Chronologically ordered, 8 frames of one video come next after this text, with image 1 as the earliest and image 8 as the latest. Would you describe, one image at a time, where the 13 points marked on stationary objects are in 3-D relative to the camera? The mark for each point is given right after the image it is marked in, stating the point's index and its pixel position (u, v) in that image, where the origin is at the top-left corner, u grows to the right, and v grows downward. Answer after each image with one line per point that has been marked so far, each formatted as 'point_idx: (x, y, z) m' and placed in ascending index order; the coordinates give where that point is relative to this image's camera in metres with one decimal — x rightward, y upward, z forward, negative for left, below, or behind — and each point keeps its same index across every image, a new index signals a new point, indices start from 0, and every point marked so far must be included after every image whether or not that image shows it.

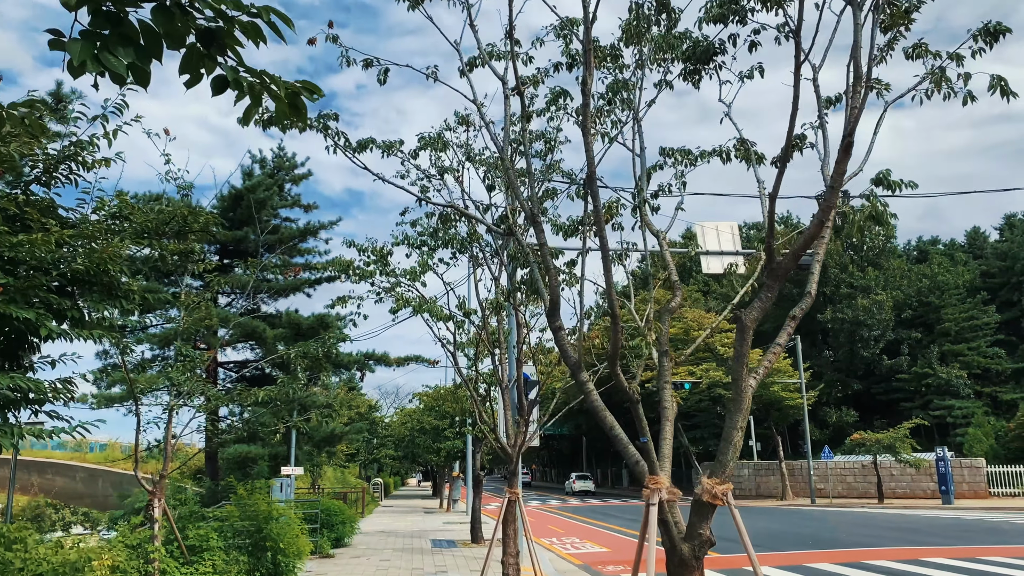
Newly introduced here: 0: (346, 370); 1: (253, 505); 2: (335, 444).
0: (-3.8, -1.9, +17.0) m
1: (-3.2, -2.7, +9.2) m
2: (-4.1, -3.6, +17.1) m
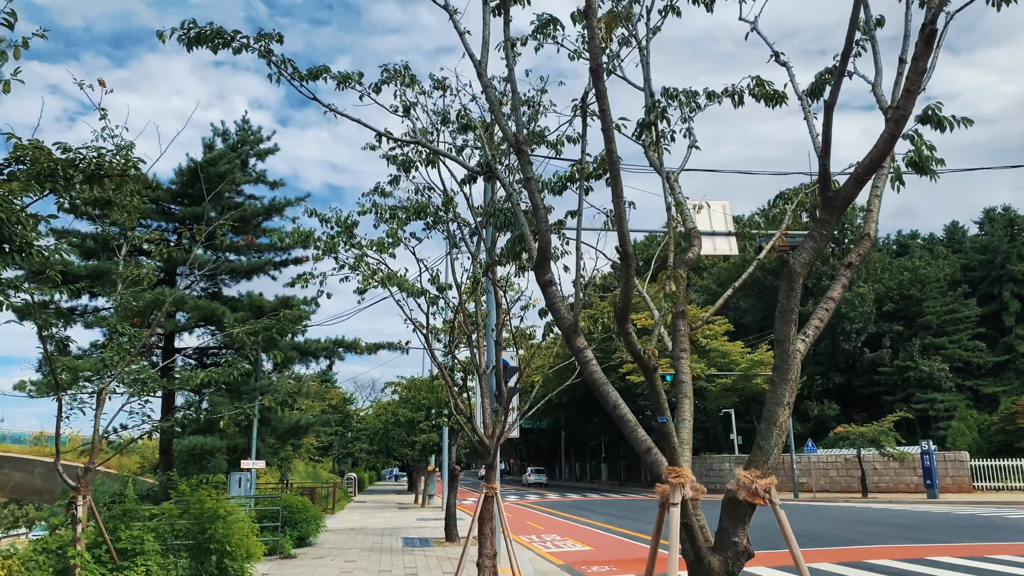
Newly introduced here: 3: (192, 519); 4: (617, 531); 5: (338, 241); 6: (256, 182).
0: (-4.2, -1.5, +16.0) m
1: (-3.4, -2.4, +8.2) m
2: (-4.5, -3.2, +16.1) m
3: (-3.4, -2.5, +8.1) m
4: (+2.3, -5.3, +16.2) m
5: (-2.1, +0.6, +9.0) m
6: (-5.1, +2.2, +15.0) m
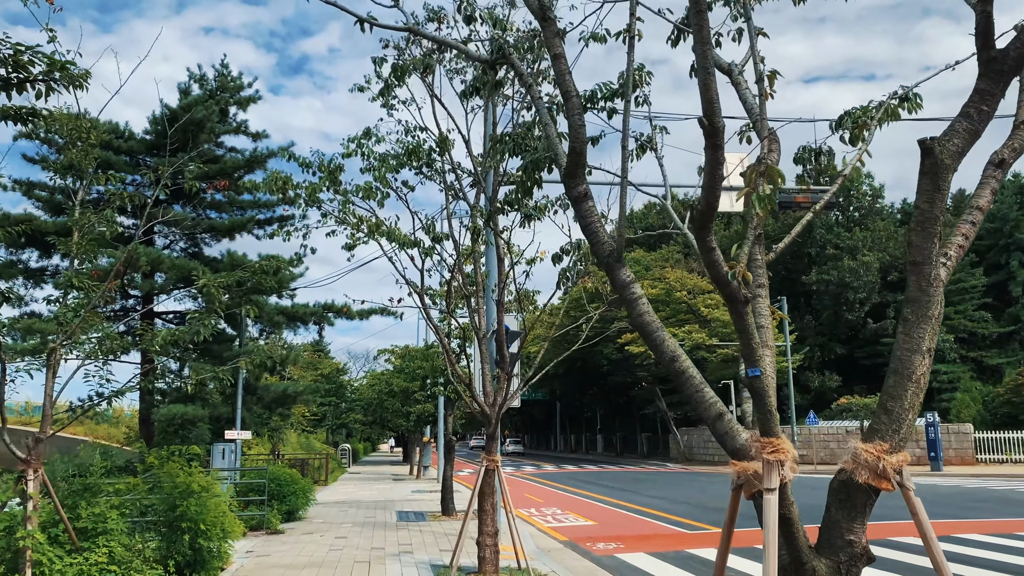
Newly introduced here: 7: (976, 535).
0: (-4.2, -0.8, +15.1) m
1: (-3.4, -1.9, +7.4) m
2: (-4.6, -2.4, +15.3) m
3: (-3.4, -2.0, +7.3) m
4: (+2.2, -4.5, +15.6) m
5: (-2.1, +1.1, +8.1) m
6: (-5.1, +2.9, +14.0) m
7: (+6.7, -3.6, +10.8) m
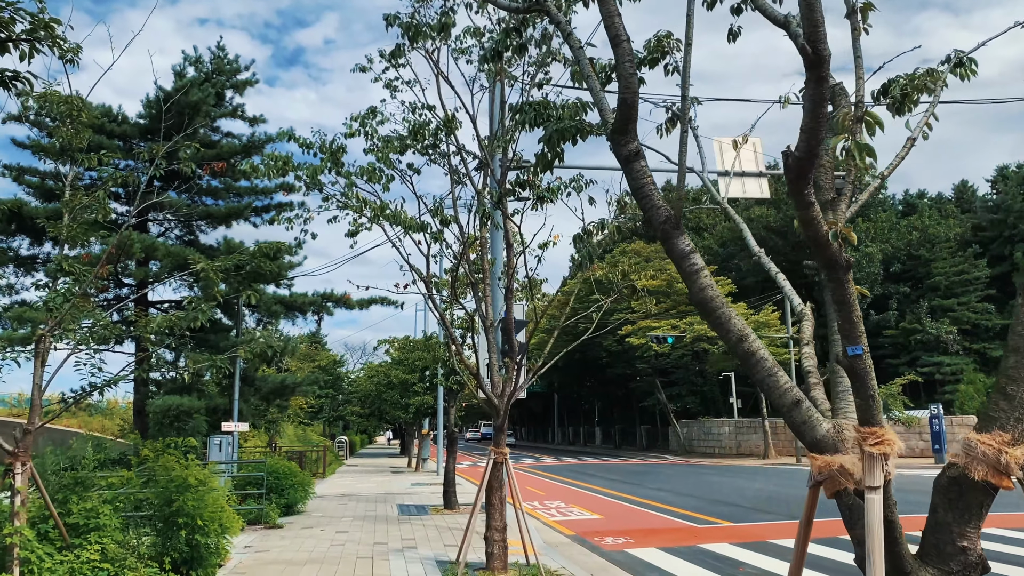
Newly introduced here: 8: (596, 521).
0: (-4.2, -0.5, +14.8) m
1: (-3.3, -1.7, +7.1) m
2: (-4.5, -2.2, +15.0) m
3: (-3.3, -1.9, +7.0) m
4: (+2.3, -4.3, +15.3) m
5: (-2.0, +1.2, +7.7) m
6: (-5.1, +3.1, +13.6) m
7: (+6.8, -3.4, +10.6) m
8: (+1.3, -3.7, +11.9) m
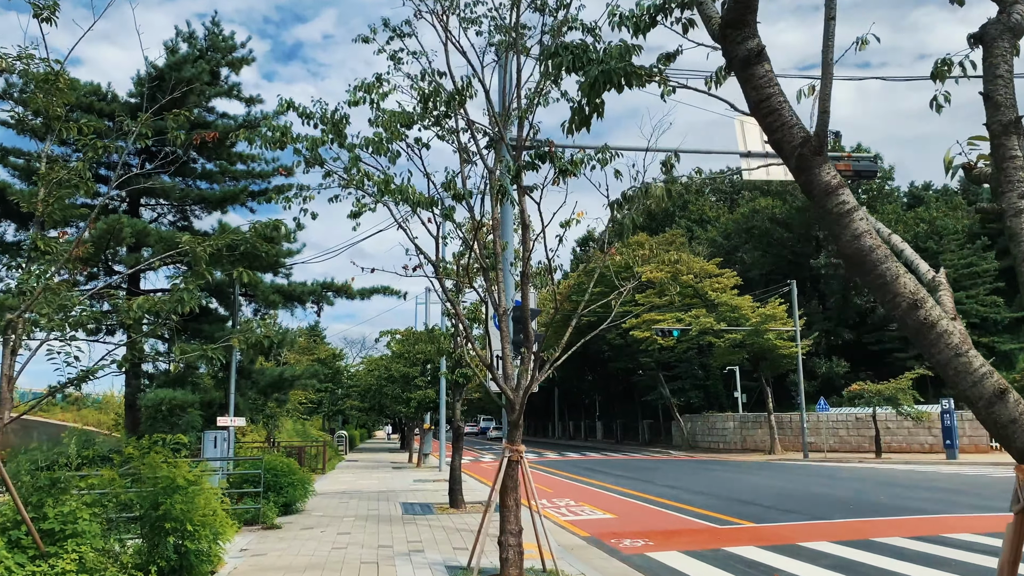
0: (-4.0, -0.3, +14.2) m
1: (-3.1, -1.6, +6.5) m
2: (-4.3, -2.0, +14.4) m
3: (-3.1, -1.7, +6.4) m
4: (+2.5, -4.1, +14.7) m
5: (-1.8, +1.4, +7.1) m
6: (-4.9, +3.3, +13.0) m
7: (+6.9, -3.2, +10.0) m
8: (+1.5, -3.5, +11.3) m
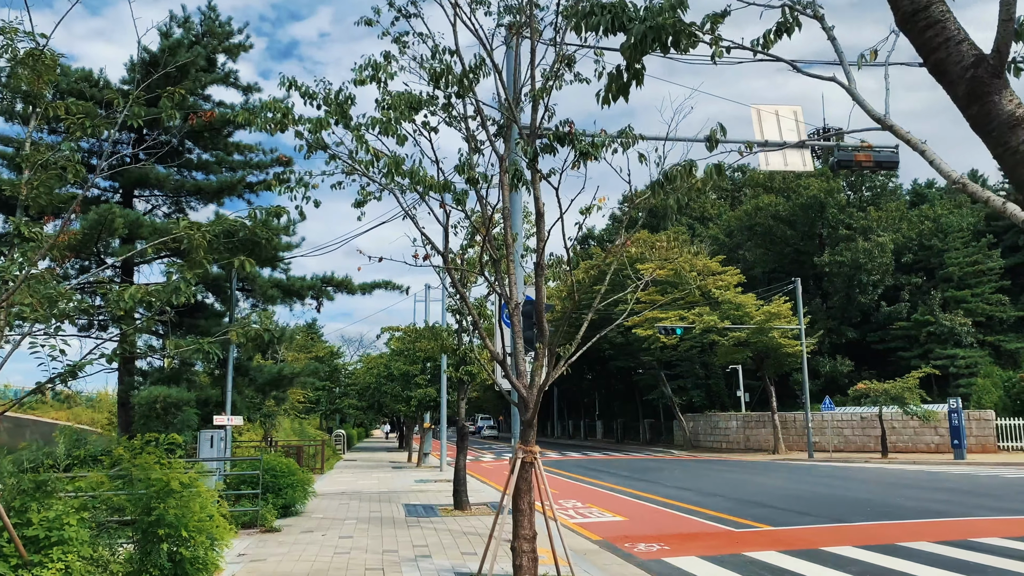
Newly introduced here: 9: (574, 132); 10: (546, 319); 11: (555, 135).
0: (-3.9, -0.2, +13.7) m
1: (-3.0, -1.5, +6.0) m
2: (-4.2, -1.9, +14.0) m
3: (-3.0, -1.6, +5.9) m
4: (+2.6, -4.0, +14.3) m
5: (-1.7, +1.5, +6.7) m
6: (-4.8, +3.4, +12.5) m
7: (+7.1, -3.2, +9.6) m
8: (+1.6, -3.4, +10.9) m
9: (+0.5, +1.3, +6.0) m
10: (+0.3, -0.3, +7.6) m
11: (+0.4, +1.2, +5.9) m
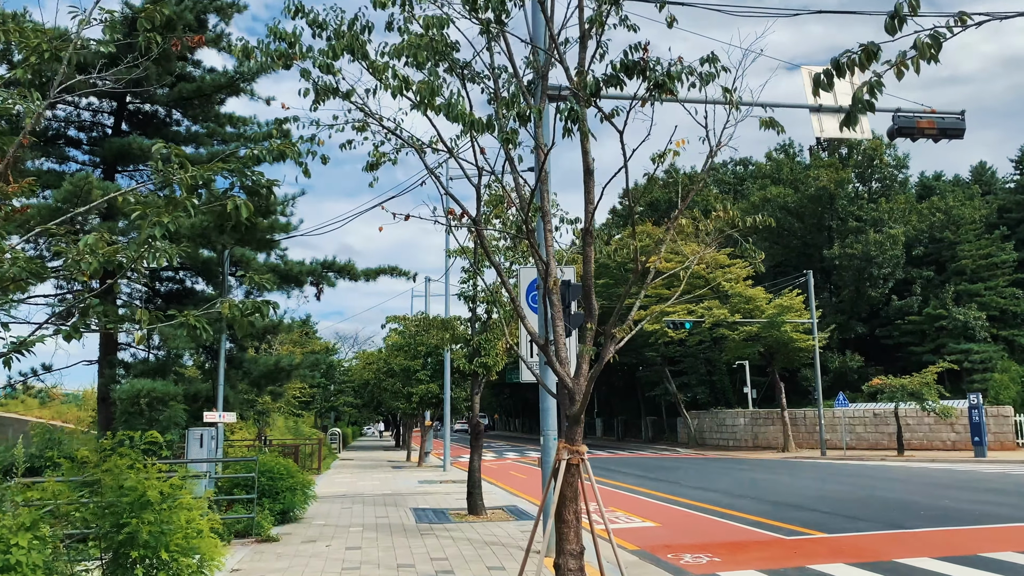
0: (-3.6, 0.0, +12.6) m
1: (-2.6, -1.3, +4.9) m
2: (-4.0, -1.6, +12.9) m
3: (-2.6, -1.4, +4.8) m
4: (+2.8, -3.7, +13.3) m
5: (-1.3, +1.7, +5.6) m
6: (-4.5, +3.7, +11.4) m
7: (+7.4, -2.9, +8.6) m
8: (+1.9, -3.2, +9.9) m
9: (+0.9, +1.5, +4.9) m
10: (+0.7, -0.1, +6.5) m
11: (+0.7, +1.5, +4.9) m
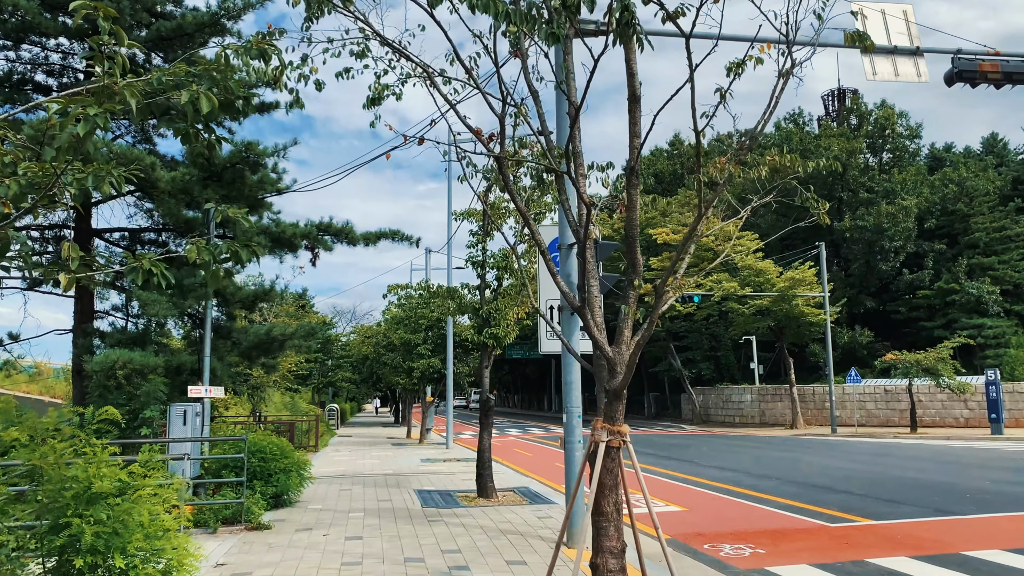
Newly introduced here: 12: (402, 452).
0: (-3.5, +0.6, +11.7) m
1: (-2.4, -1.0, +4.0) m
2: (-3.8, -1.1, +11.9) m
3: (-2.4, -1.1, +3.9) m
4: (+3.0, -3.2, +12.4) m
5: (-1.1, +2.0, +4.6) m
6: (-4.3, +4.2, +10.3) m
7: (+7.6, -2.5, +7.8) m
8: (+2.1, -2.7, +9.0) m
9: (+1.1, +1.8, +3.9) m
10: (+0.9, +0.3, +5.5) m
11: (+0.9, +1.7, +3.9) m
12: (-2.9, -4.3, +19.6) m
